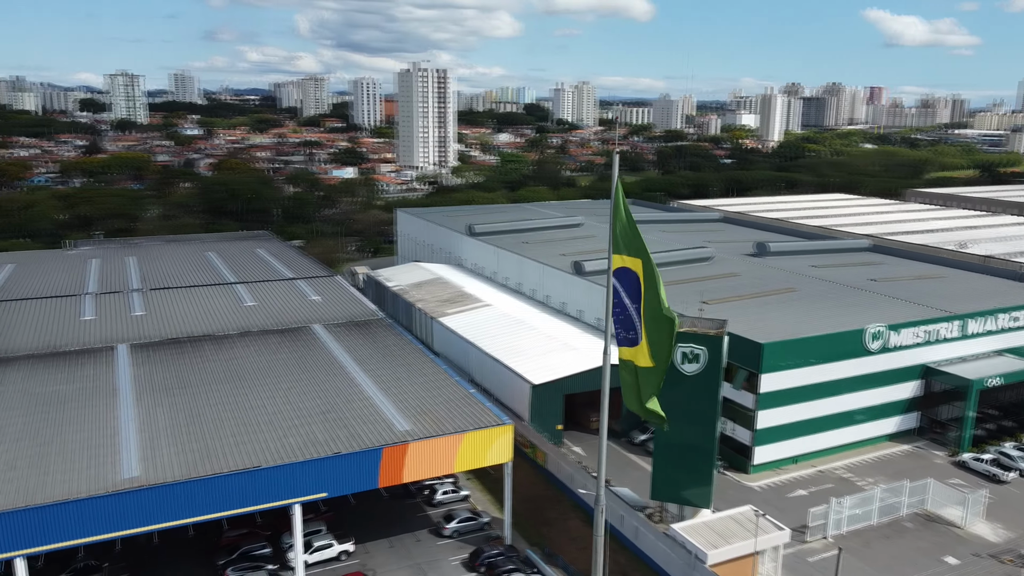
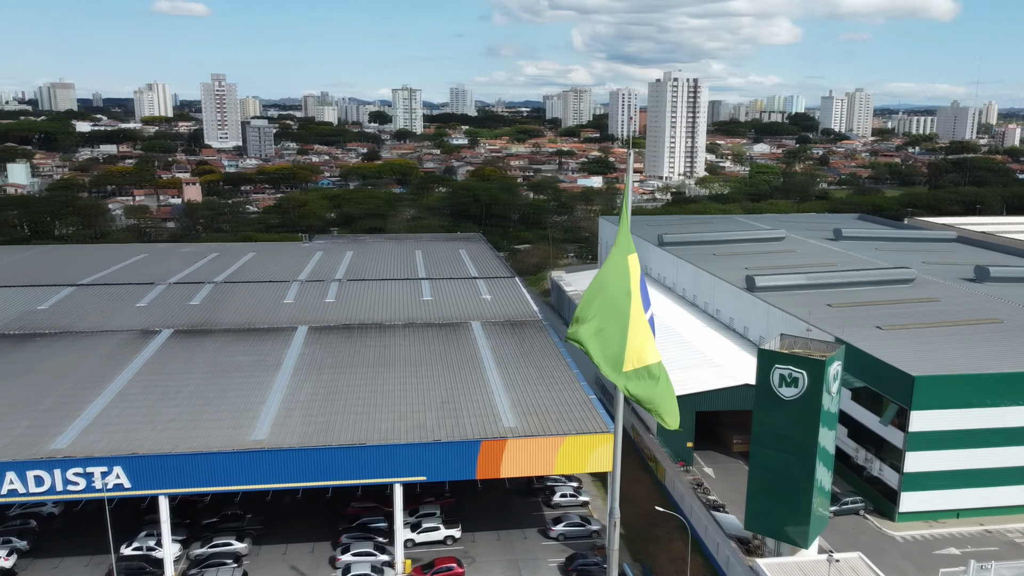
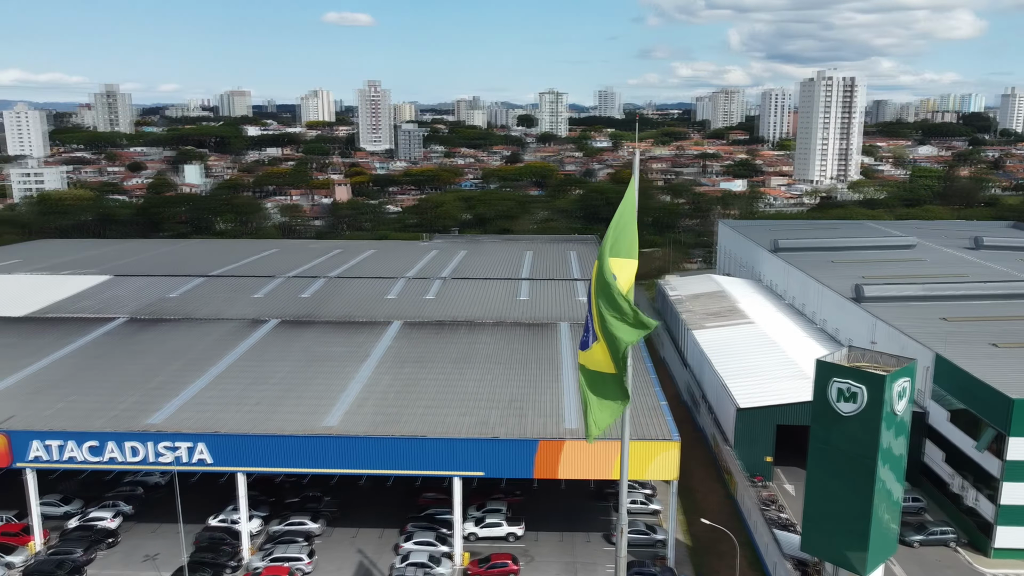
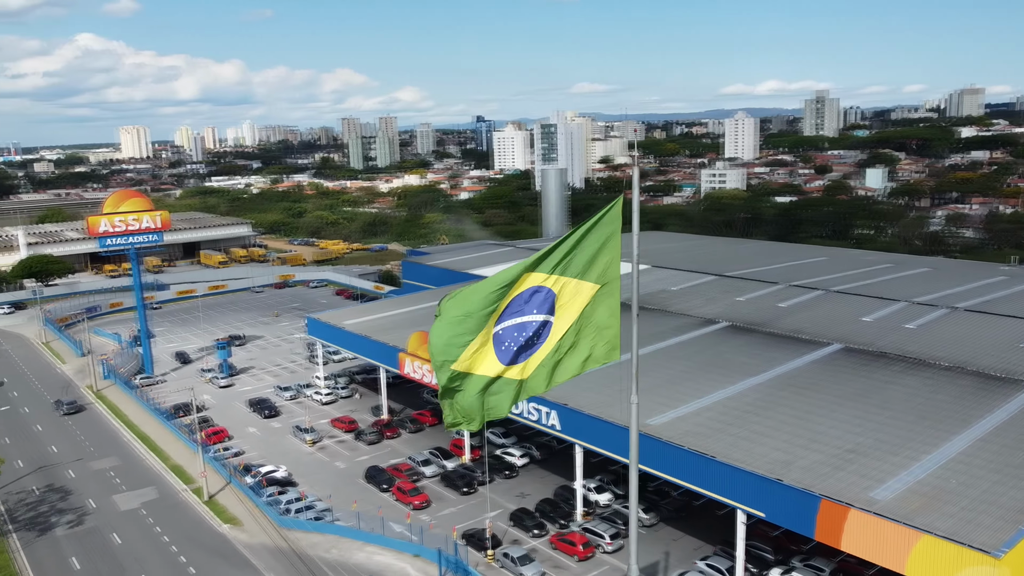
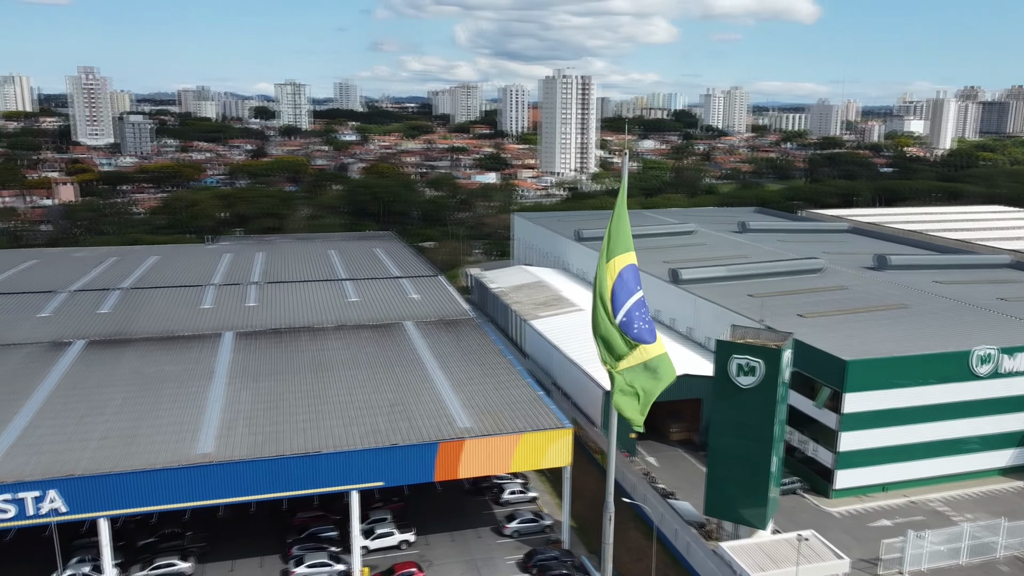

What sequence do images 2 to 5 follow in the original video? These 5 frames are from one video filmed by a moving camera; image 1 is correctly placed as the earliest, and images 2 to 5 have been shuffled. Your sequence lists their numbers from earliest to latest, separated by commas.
5, 2, 3, 4
